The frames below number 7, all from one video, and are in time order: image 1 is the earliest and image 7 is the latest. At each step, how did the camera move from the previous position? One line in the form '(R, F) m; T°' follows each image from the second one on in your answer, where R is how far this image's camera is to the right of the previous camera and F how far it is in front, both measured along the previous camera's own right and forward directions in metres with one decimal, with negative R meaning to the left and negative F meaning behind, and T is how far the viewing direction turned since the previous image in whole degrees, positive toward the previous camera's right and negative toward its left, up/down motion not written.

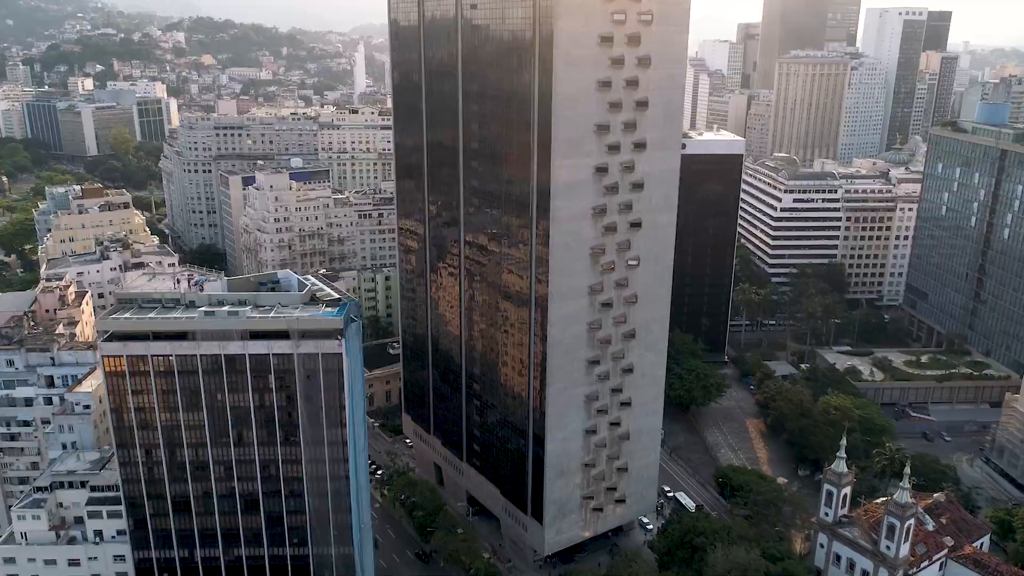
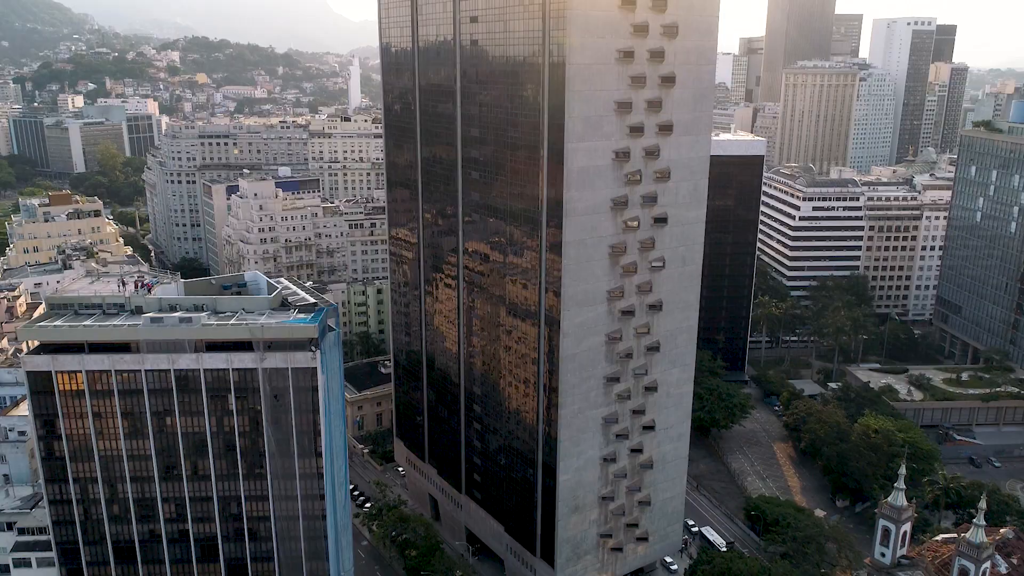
(-0.7, +10.4) m; 0°
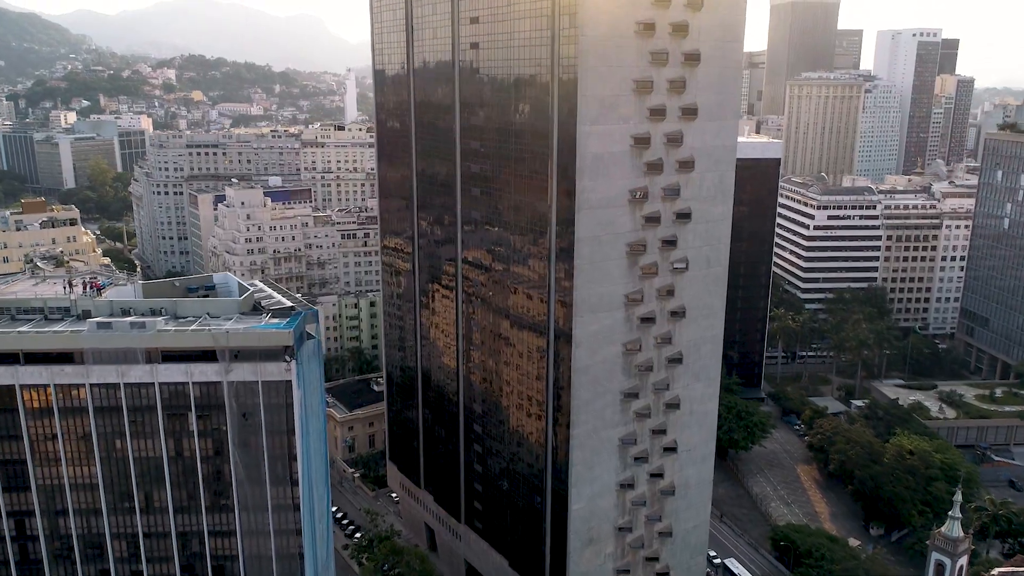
(-0.5, +7.4) m; 0°
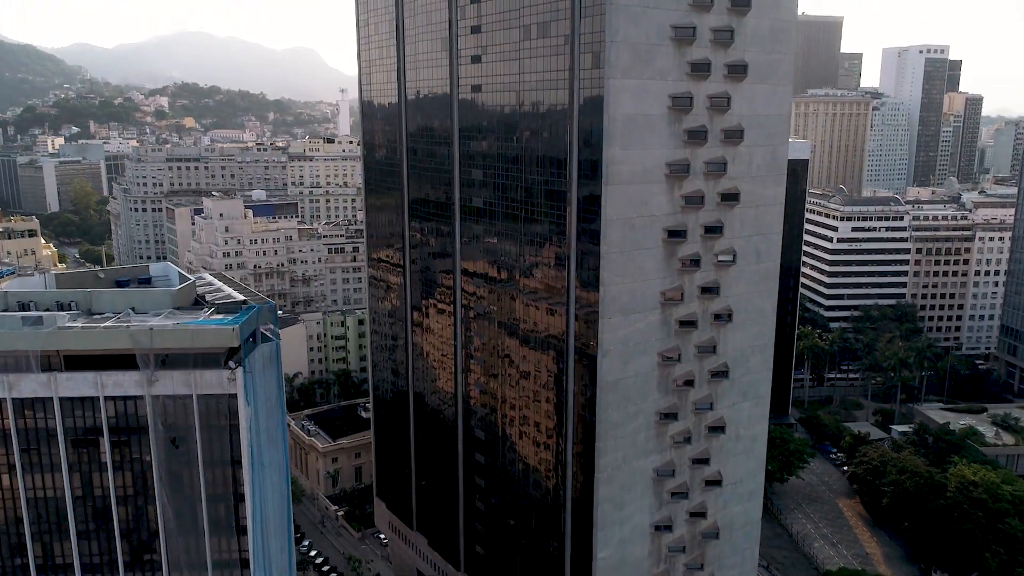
(-0.9, +10.8) m; 0°
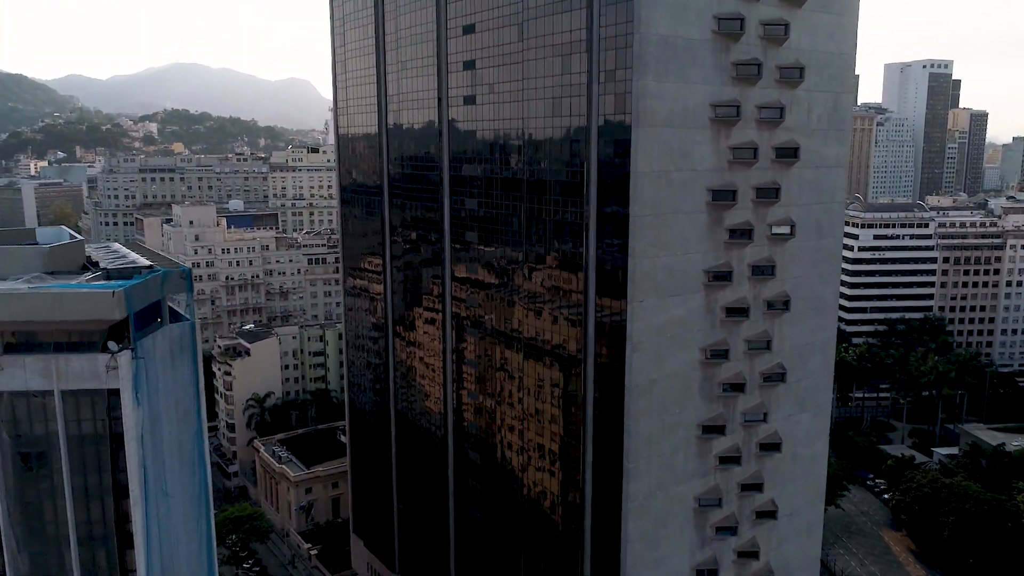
(-0.4, +10.3) m; 0°
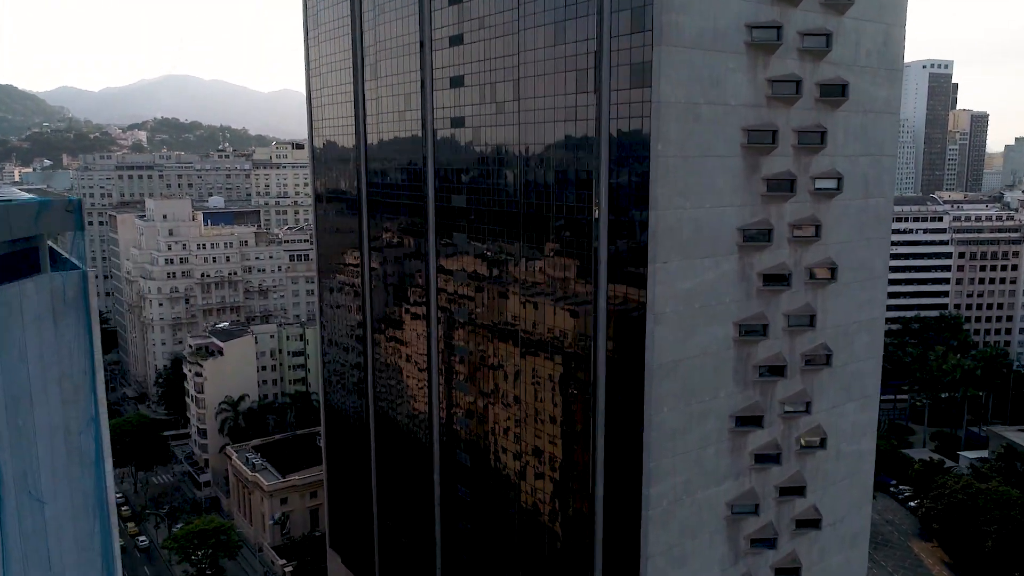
(0.0, +6.5) m; 0°
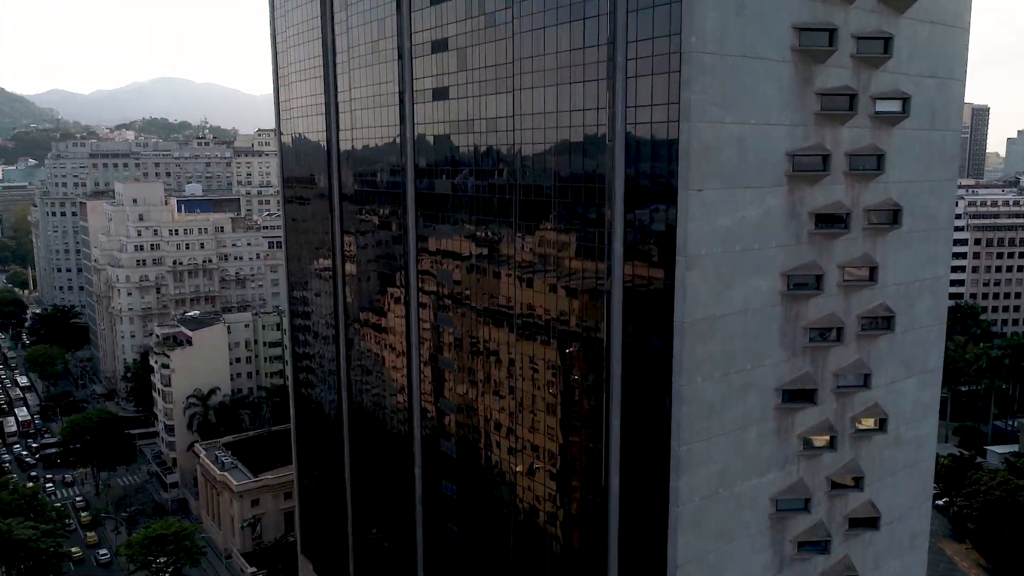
(0.0, +6.3) m; 0°
